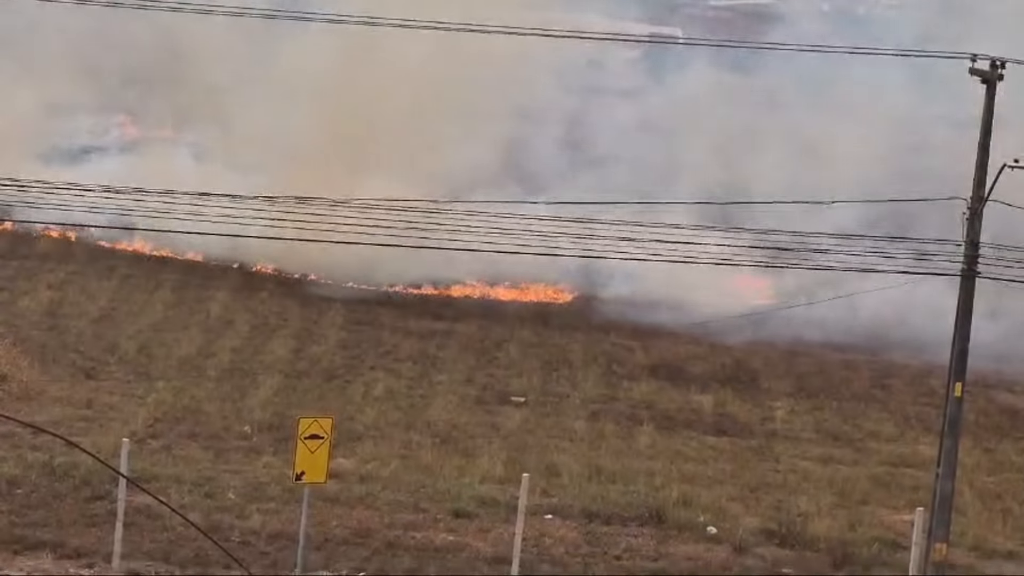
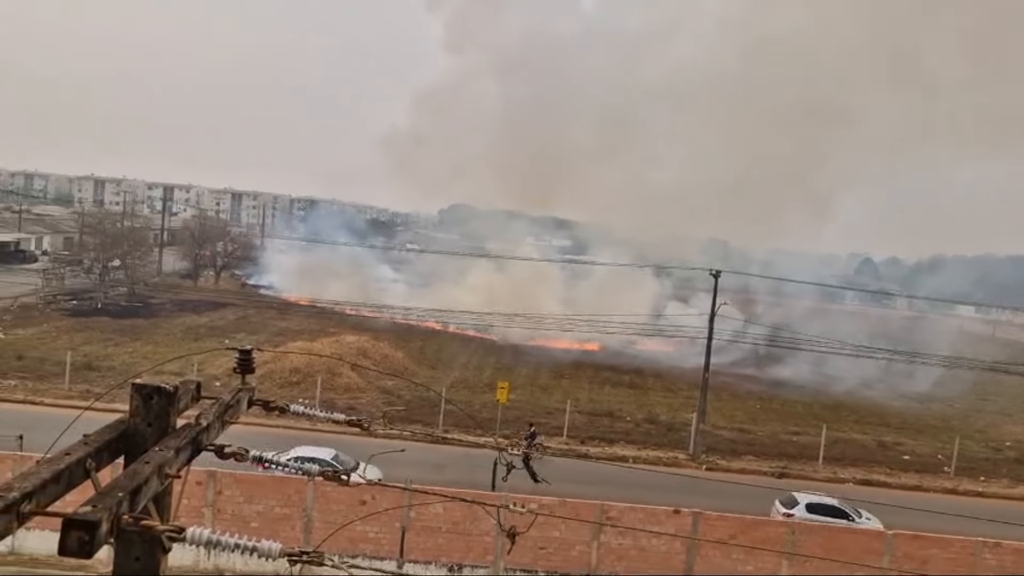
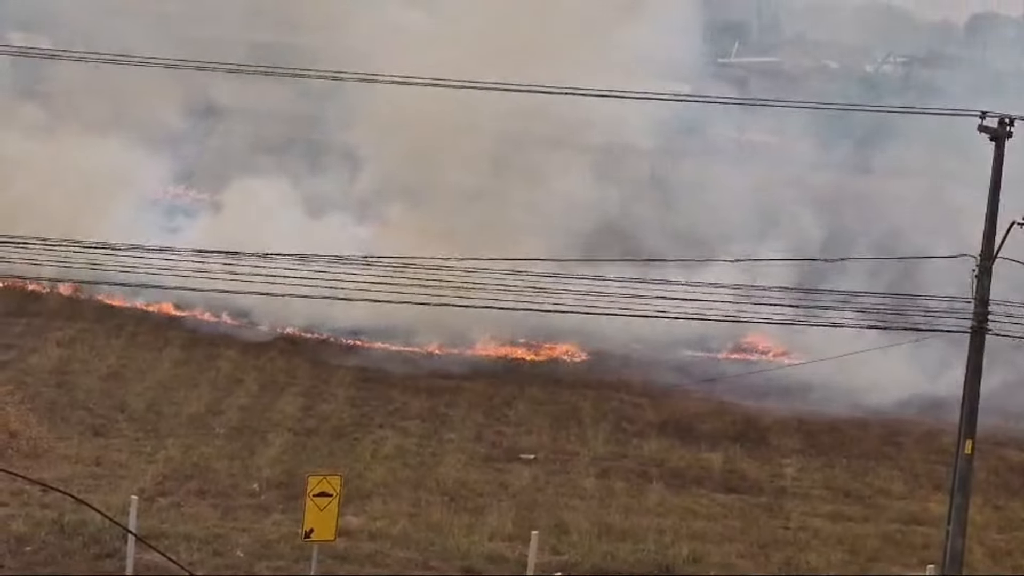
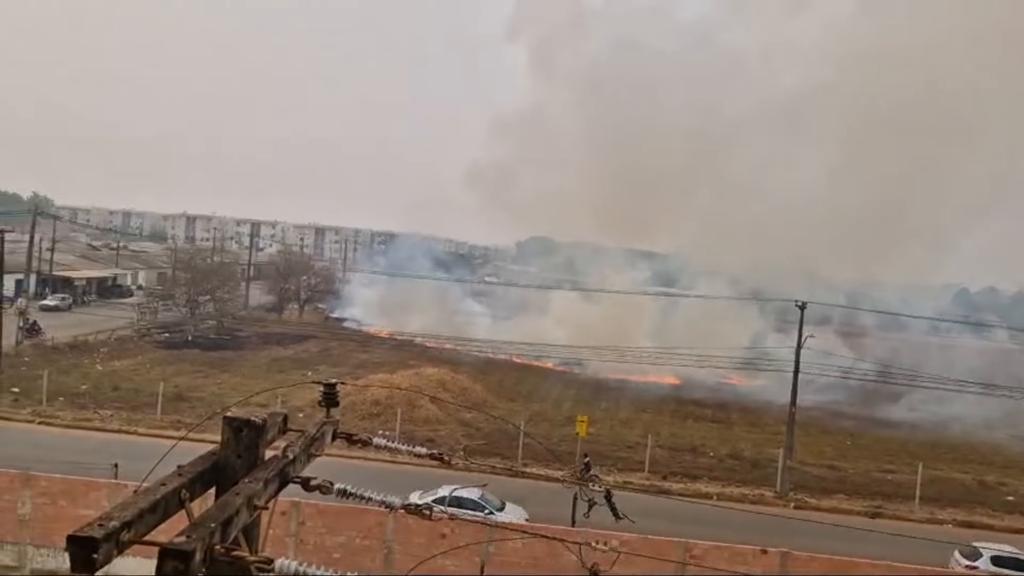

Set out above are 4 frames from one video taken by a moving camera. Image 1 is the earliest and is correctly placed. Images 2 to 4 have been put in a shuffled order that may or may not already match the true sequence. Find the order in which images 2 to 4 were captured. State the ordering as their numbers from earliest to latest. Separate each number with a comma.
3, 2, 4
